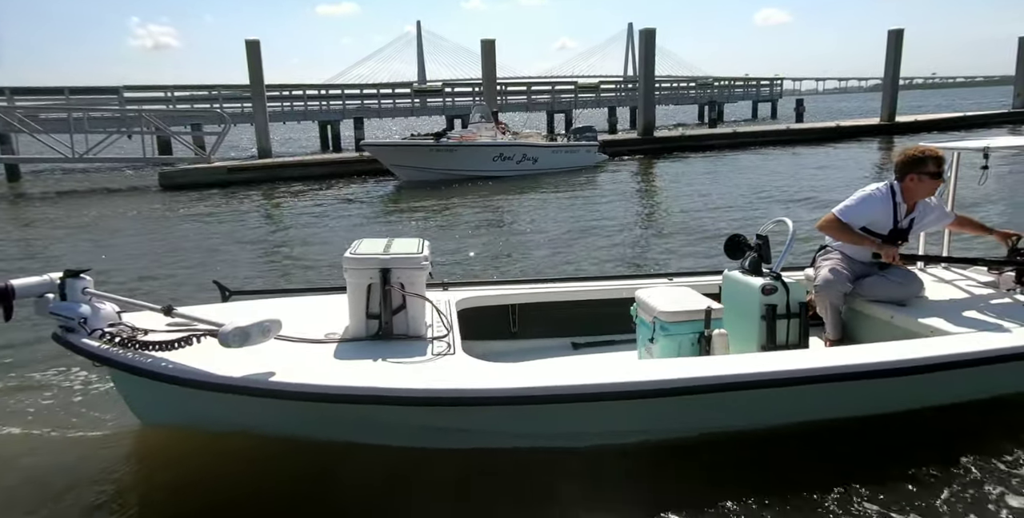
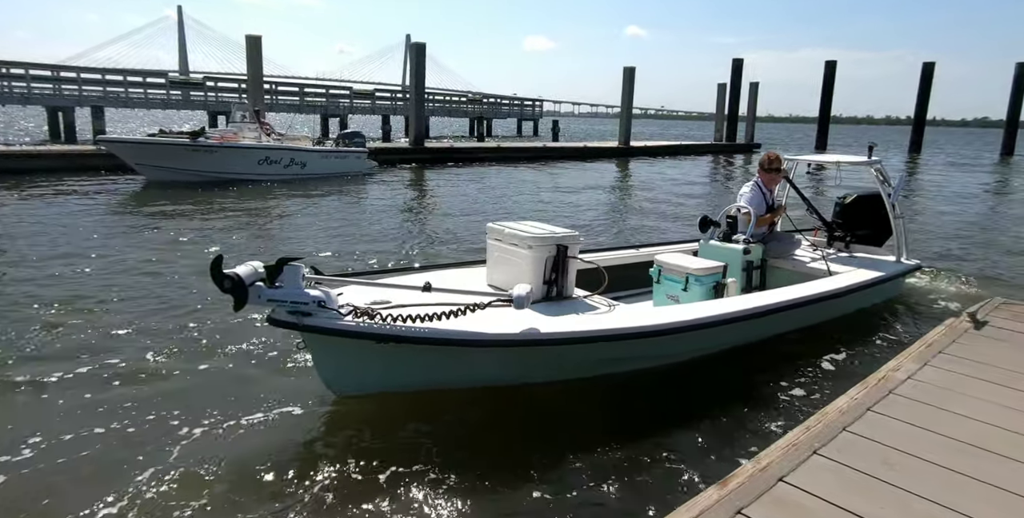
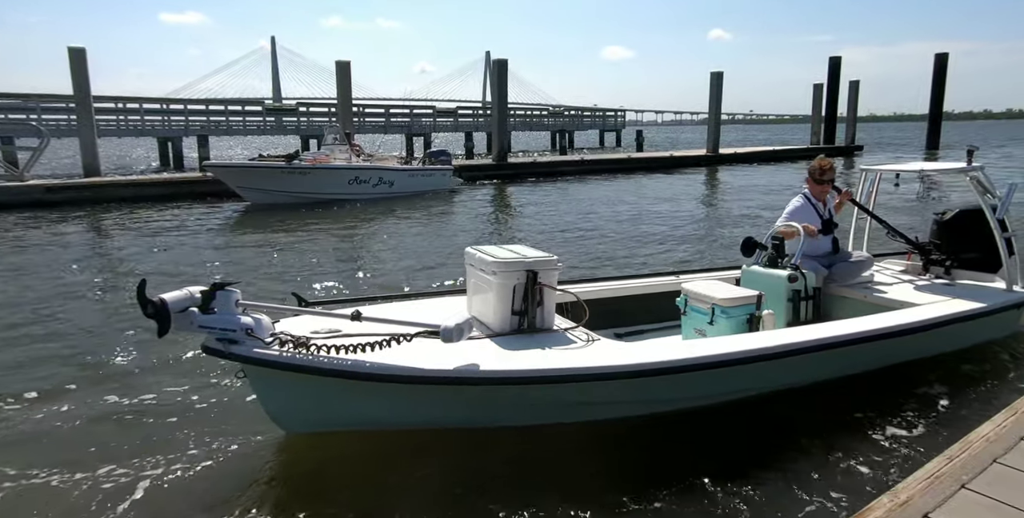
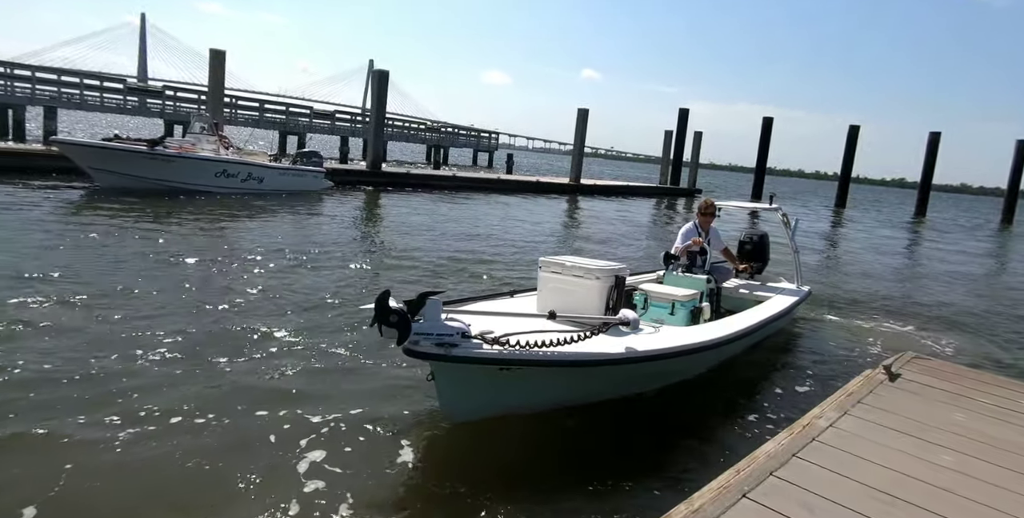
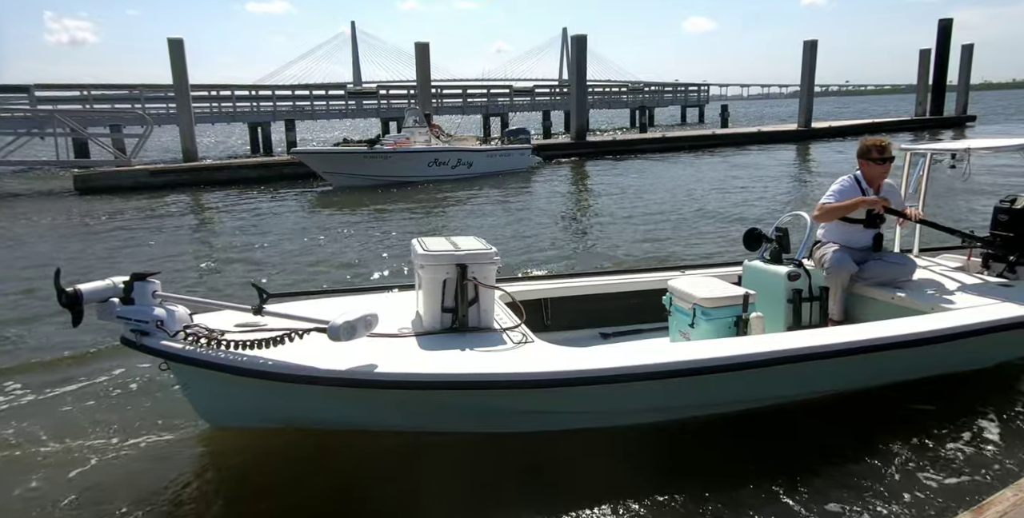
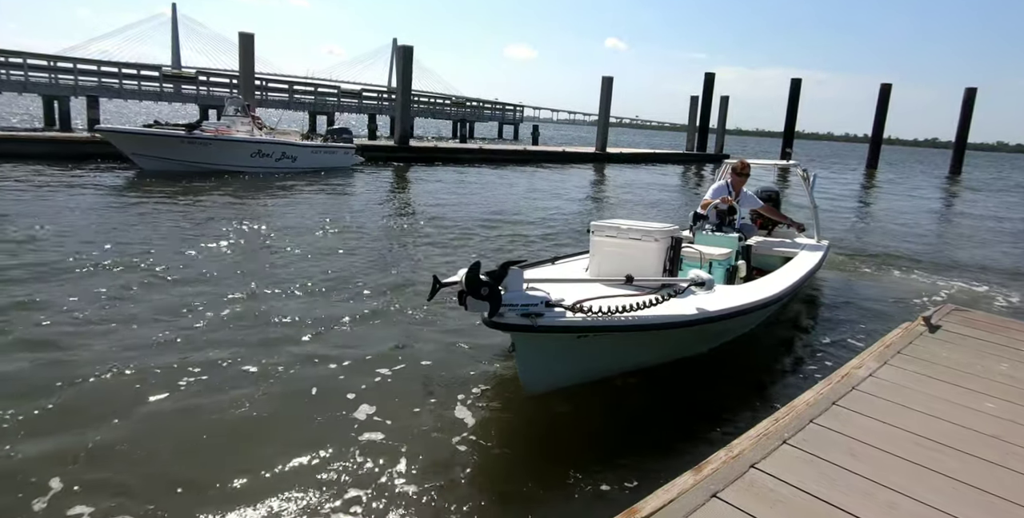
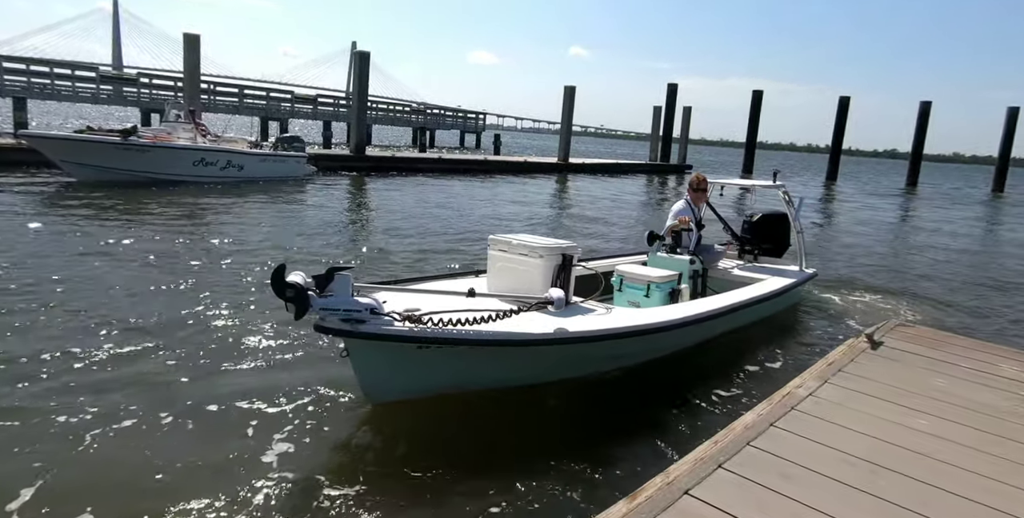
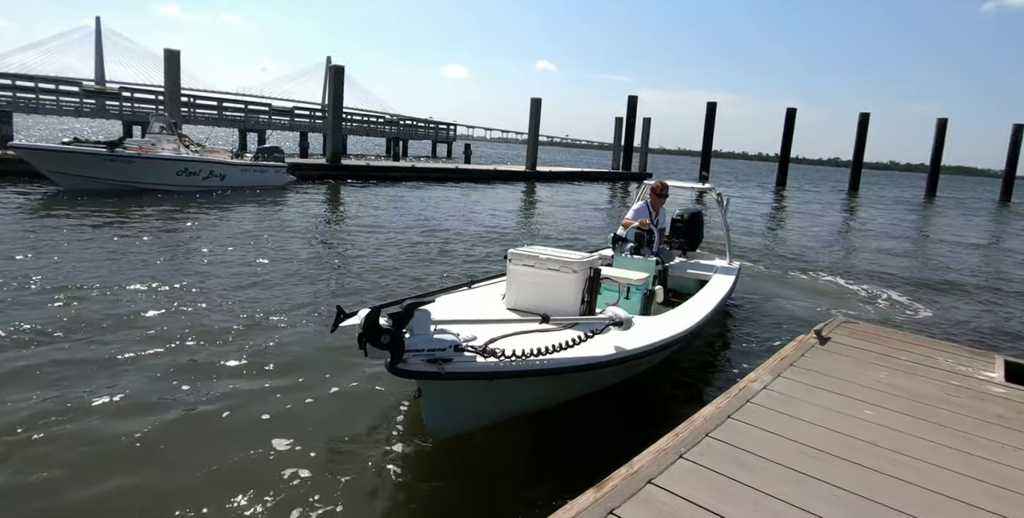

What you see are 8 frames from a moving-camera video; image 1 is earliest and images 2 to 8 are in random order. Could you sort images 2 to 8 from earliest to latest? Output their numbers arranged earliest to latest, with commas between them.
5, 3, 2, 7, 4, 6, 8
